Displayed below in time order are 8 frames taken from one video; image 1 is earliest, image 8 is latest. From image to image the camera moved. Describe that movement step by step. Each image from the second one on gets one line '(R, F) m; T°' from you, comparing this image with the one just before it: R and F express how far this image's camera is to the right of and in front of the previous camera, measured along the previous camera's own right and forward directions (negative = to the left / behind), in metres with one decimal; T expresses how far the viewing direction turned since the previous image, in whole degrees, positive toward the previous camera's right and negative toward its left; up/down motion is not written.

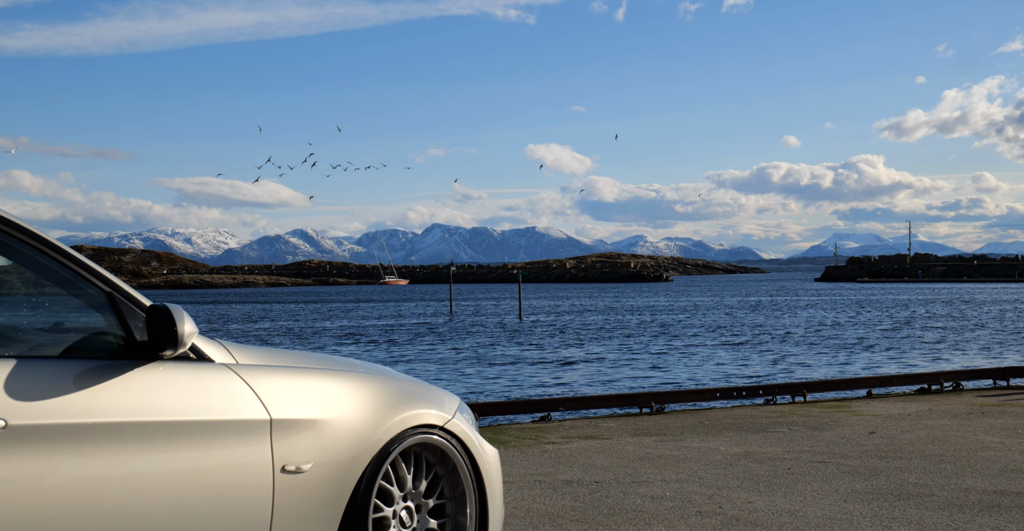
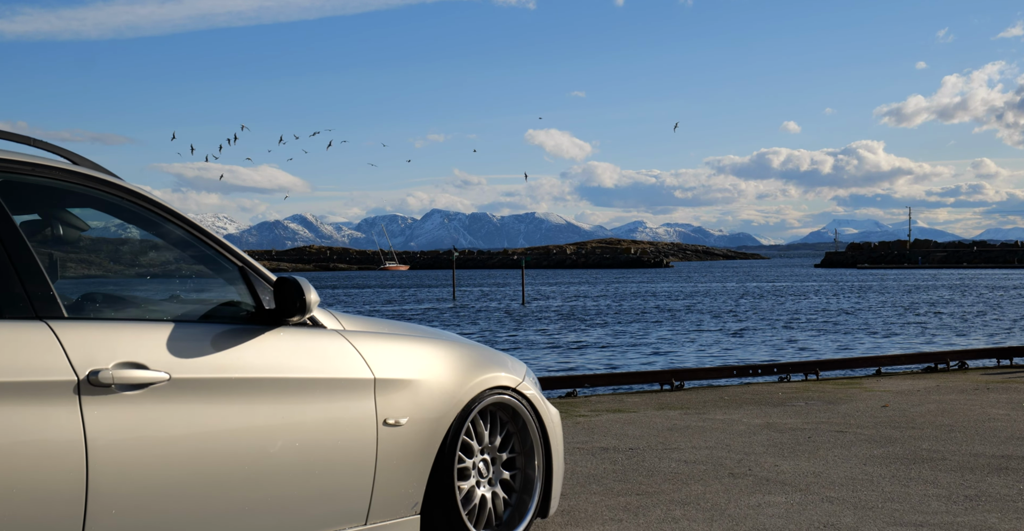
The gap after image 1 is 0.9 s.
(-0.3, -0.5) m; 0°
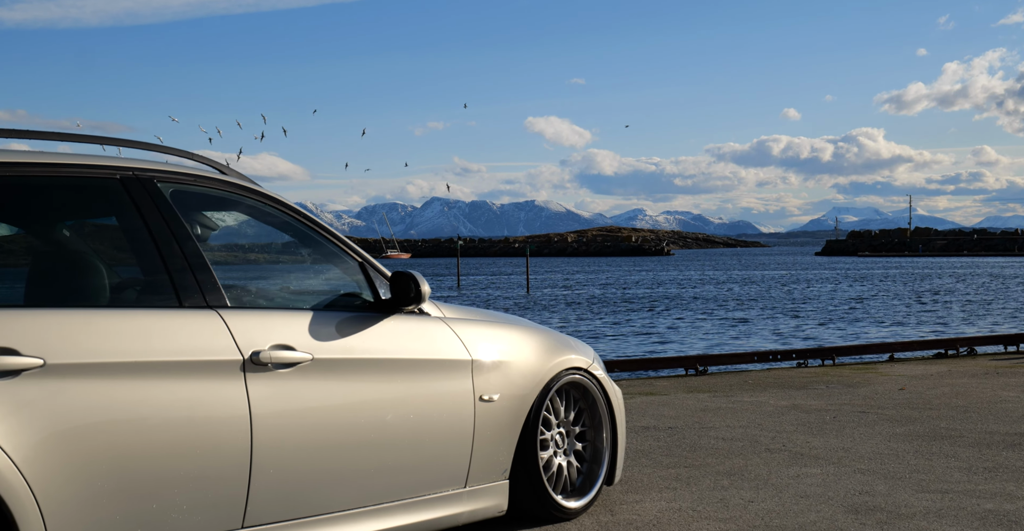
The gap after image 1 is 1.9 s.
(-0.3, -0.6) m; 0°
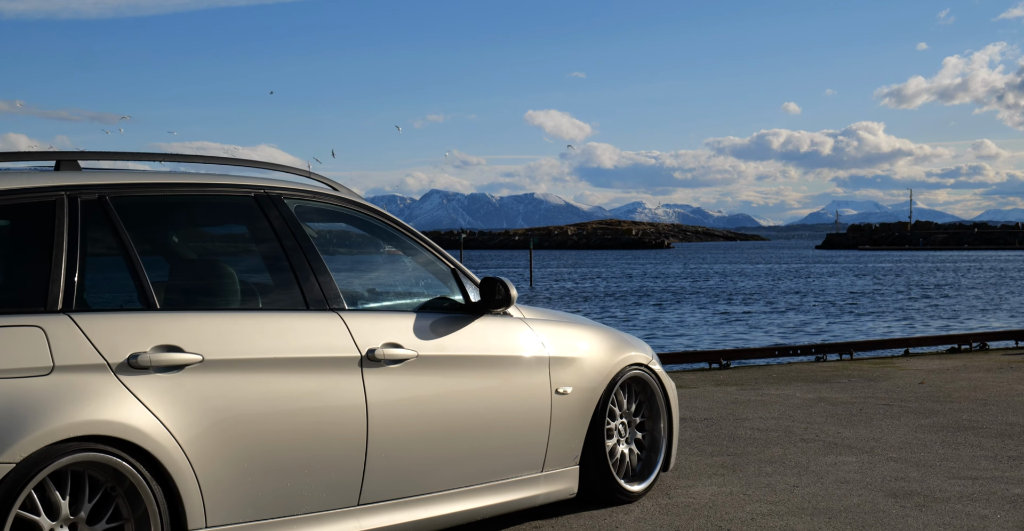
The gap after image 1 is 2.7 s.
(-0.3, -0.4) m; 0°
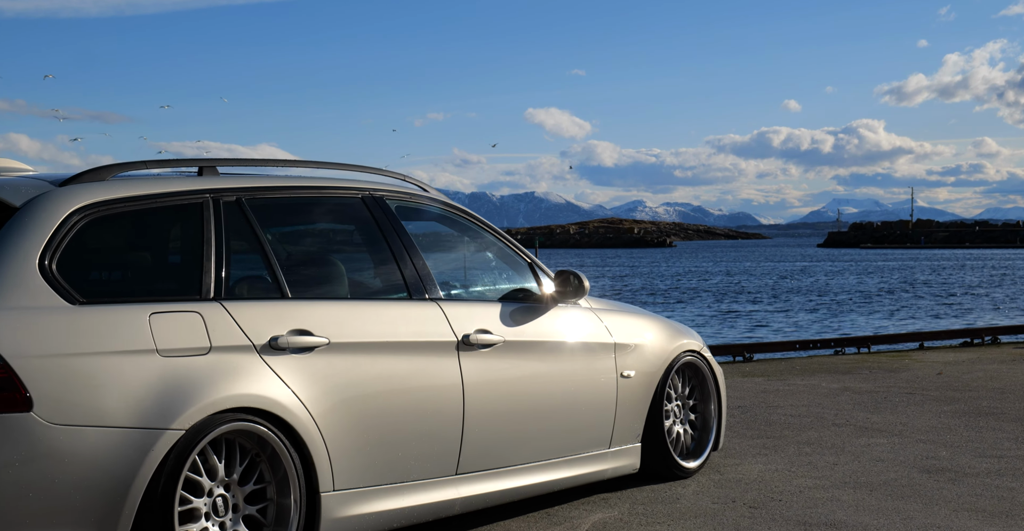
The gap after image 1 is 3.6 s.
(-0.3, -0.5) m; 0°
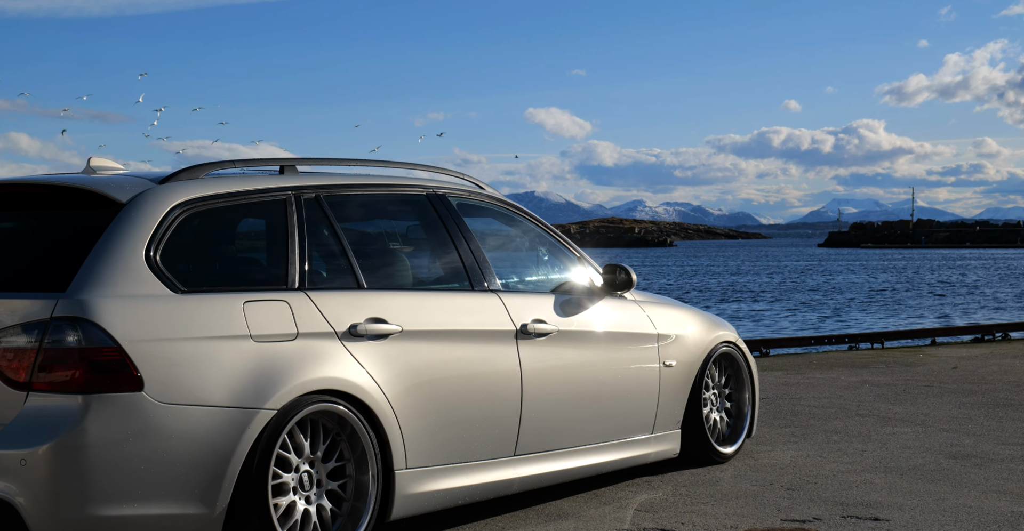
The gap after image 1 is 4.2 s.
(-0.2, -0.3) m; 0°
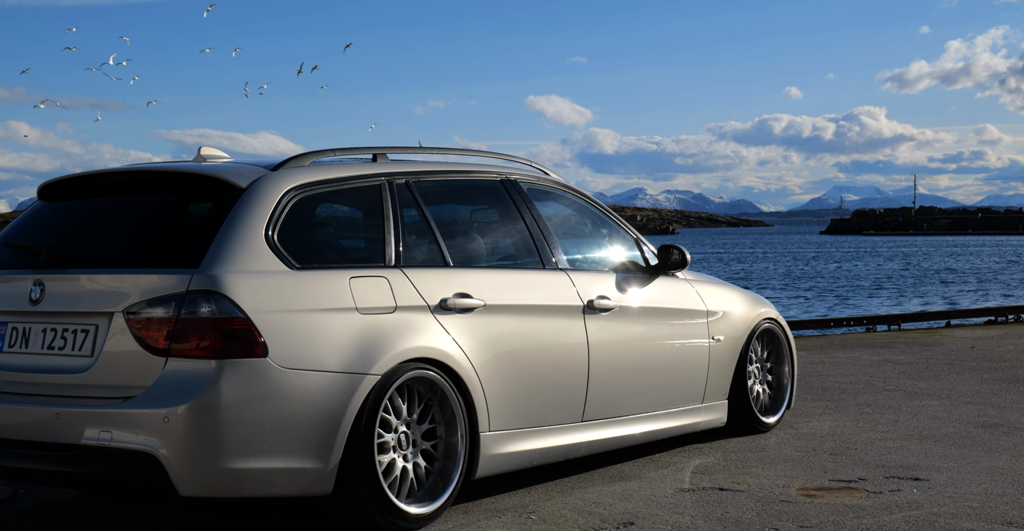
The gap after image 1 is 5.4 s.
(-0.3, -0.4) m; 0°
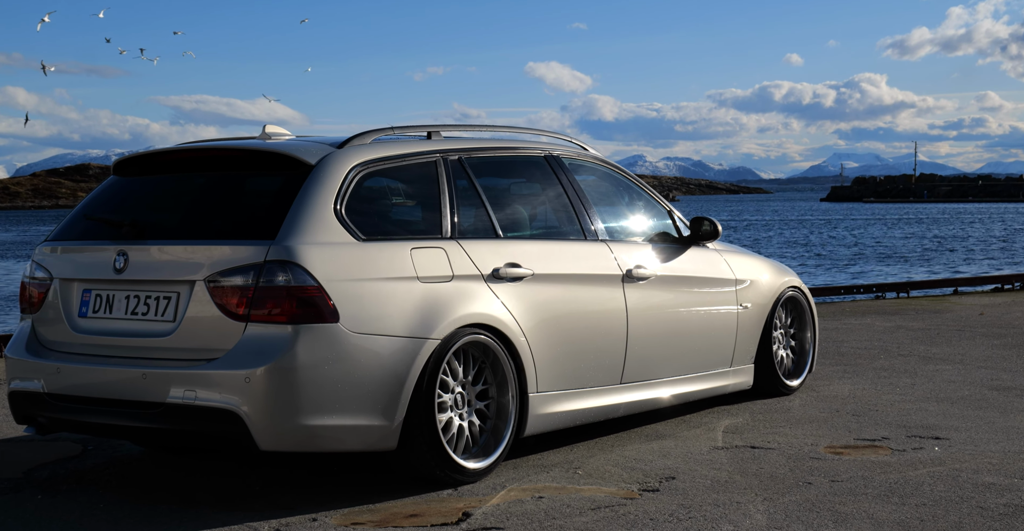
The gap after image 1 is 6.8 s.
(-0.2, -0.3) m; 0°
